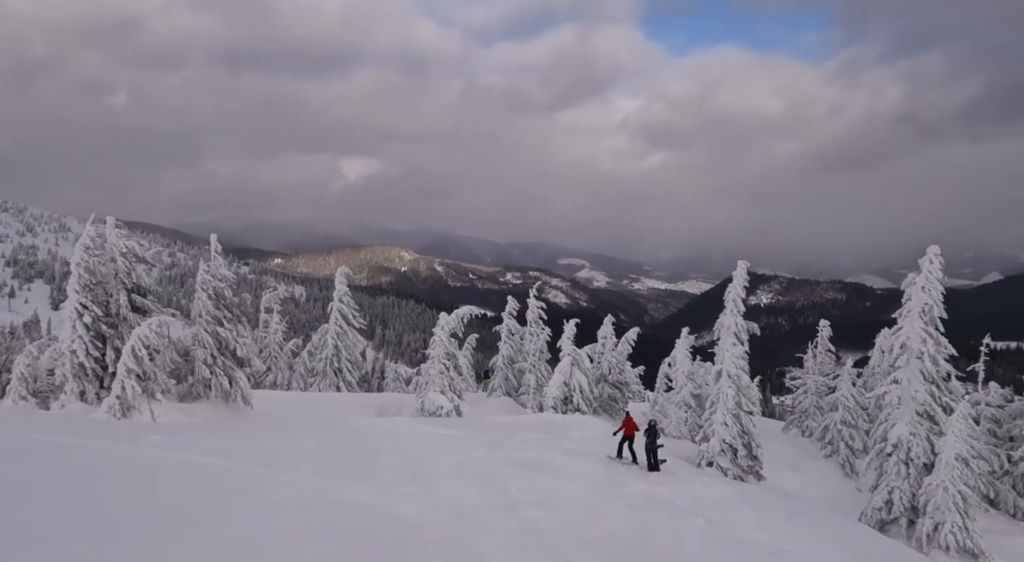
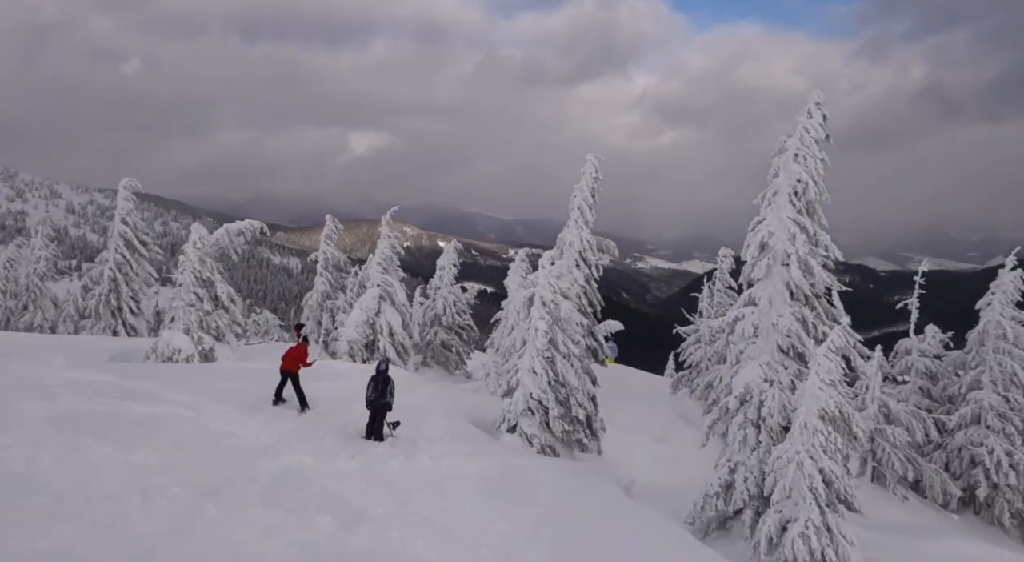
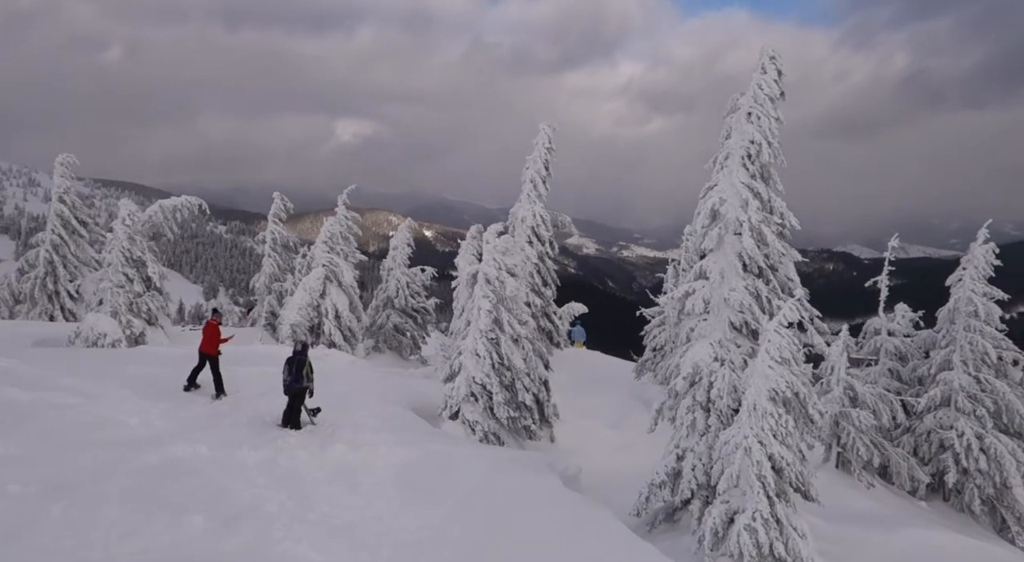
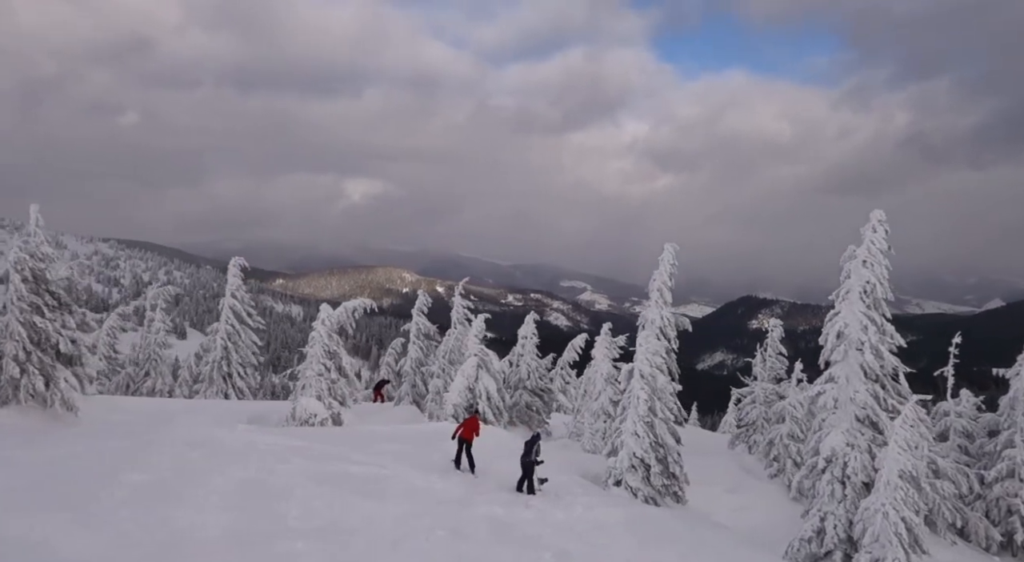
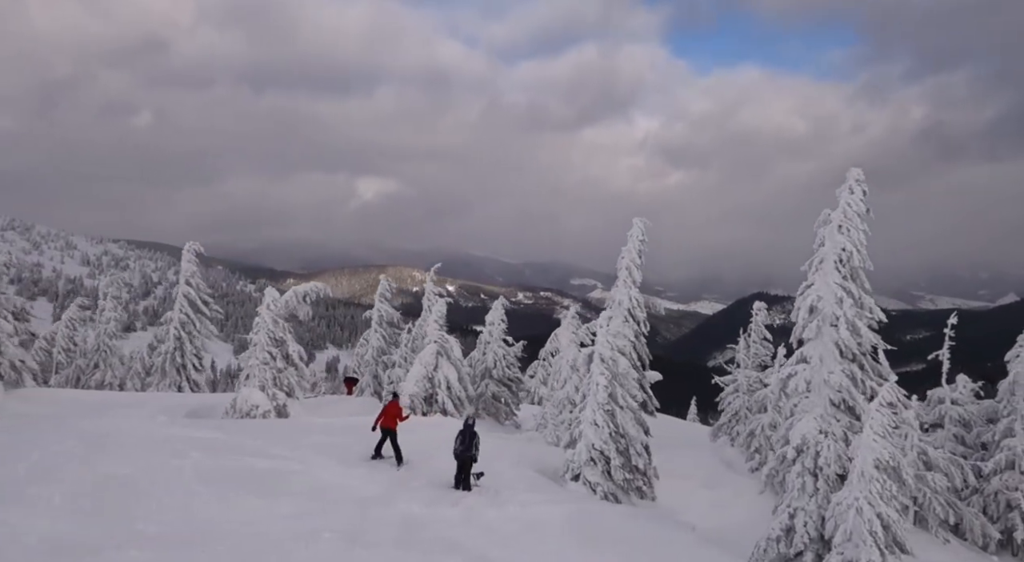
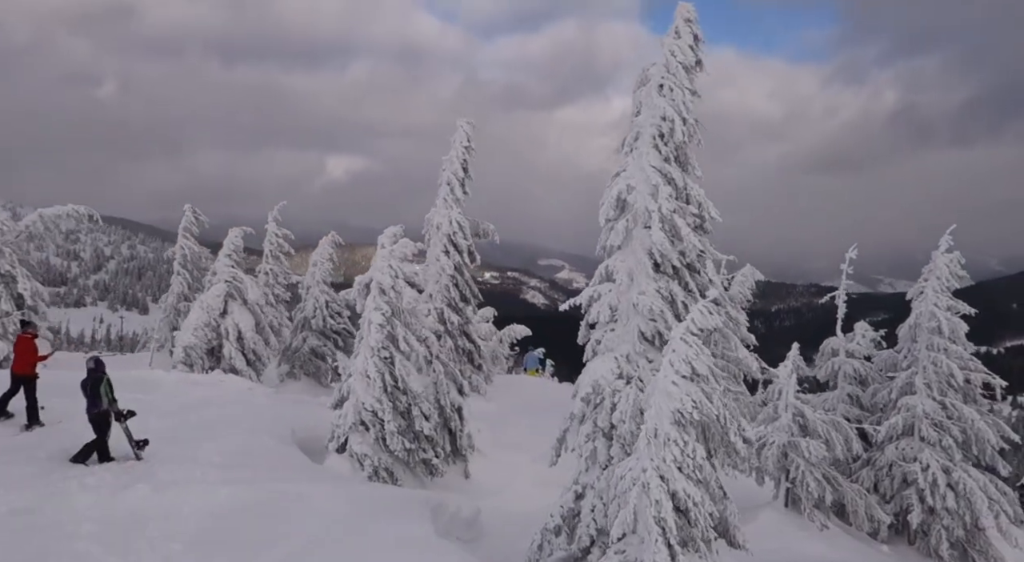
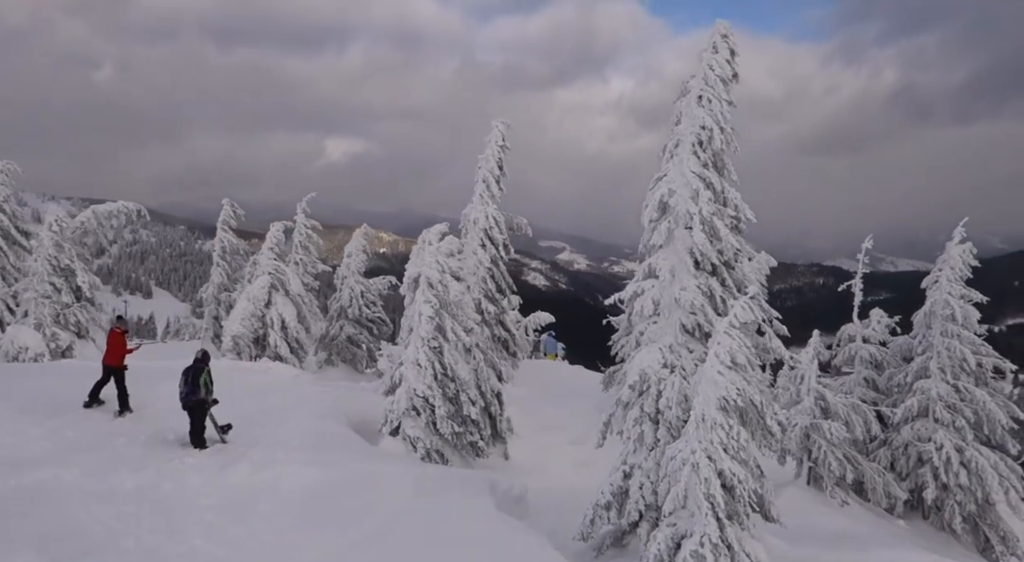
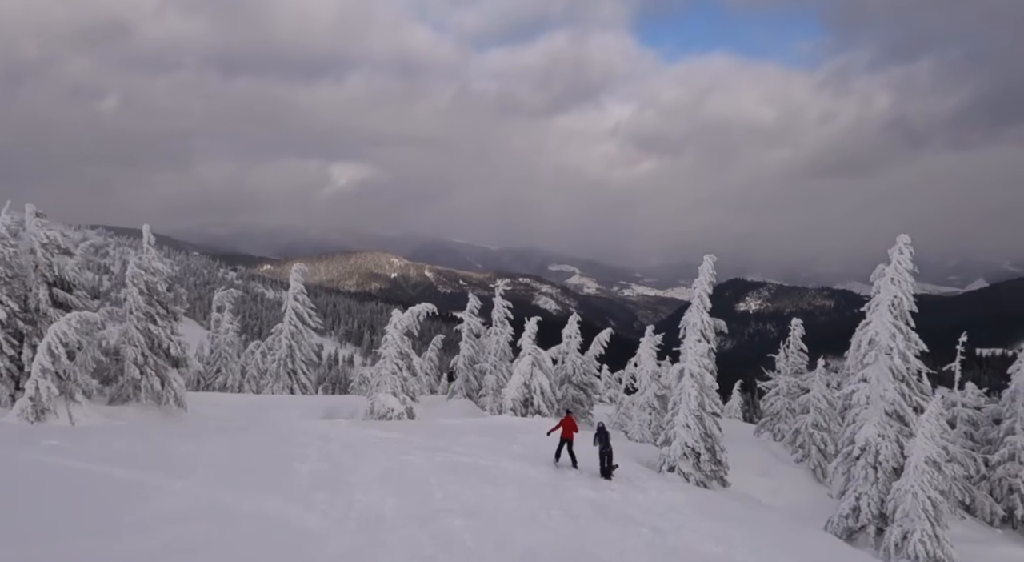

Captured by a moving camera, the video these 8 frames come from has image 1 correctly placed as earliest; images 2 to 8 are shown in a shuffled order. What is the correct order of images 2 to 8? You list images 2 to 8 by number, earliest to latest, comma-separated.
8, 4, 5, 2, 3, 7, 6
